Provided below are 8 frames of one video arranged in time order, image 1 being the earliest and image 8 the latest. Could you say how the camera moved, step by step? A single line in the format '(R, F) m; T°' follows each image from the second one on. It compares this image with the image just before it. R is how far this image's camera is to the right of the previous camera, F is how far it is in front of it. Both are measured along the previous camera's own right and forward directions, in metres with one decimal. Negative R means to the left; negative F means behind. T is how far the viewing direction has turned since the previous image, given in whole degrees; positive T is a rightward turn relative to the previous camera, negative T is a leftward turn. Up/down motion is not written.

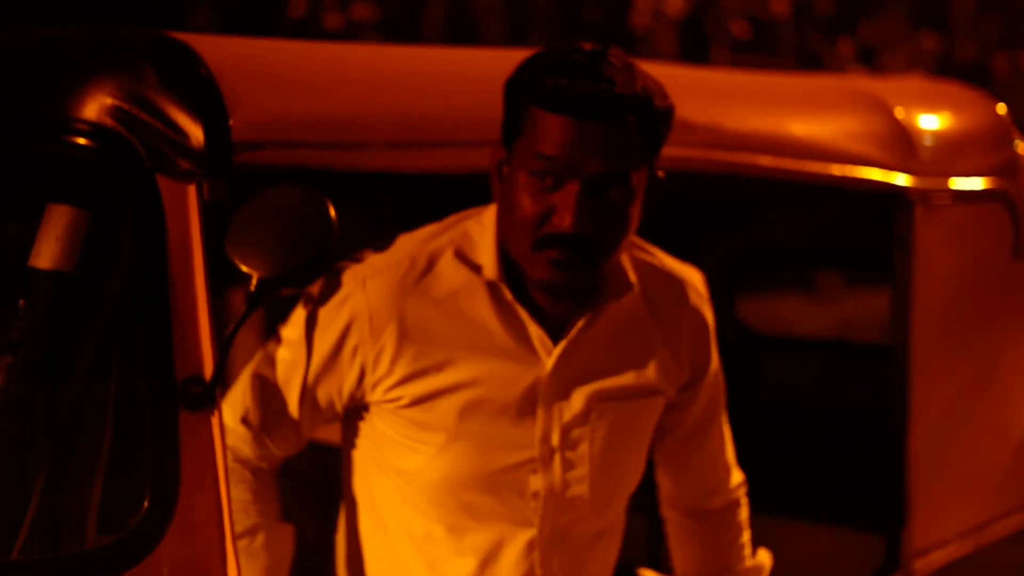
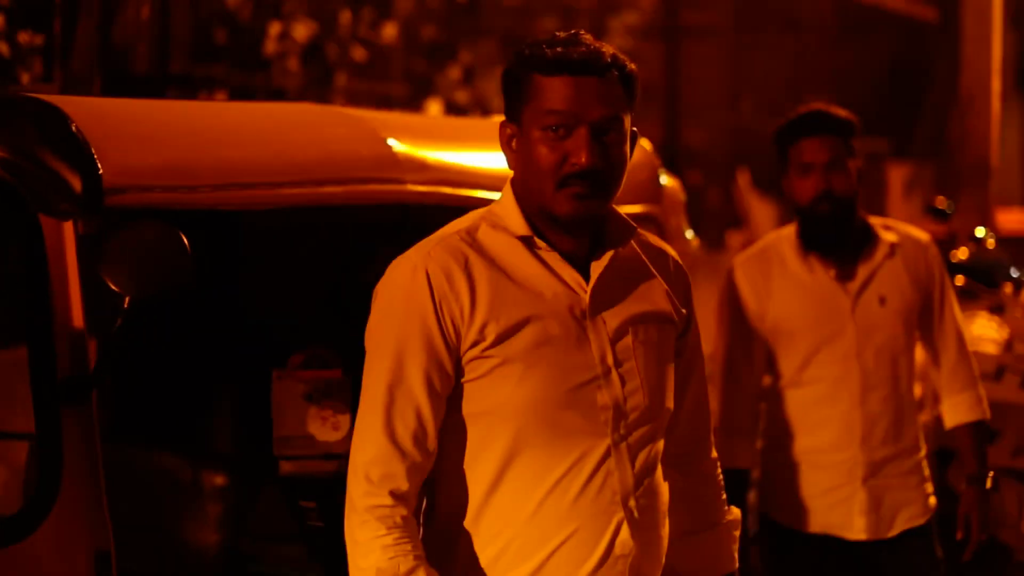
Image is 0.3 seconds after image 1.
(-0.4, -0.6) m; +12°
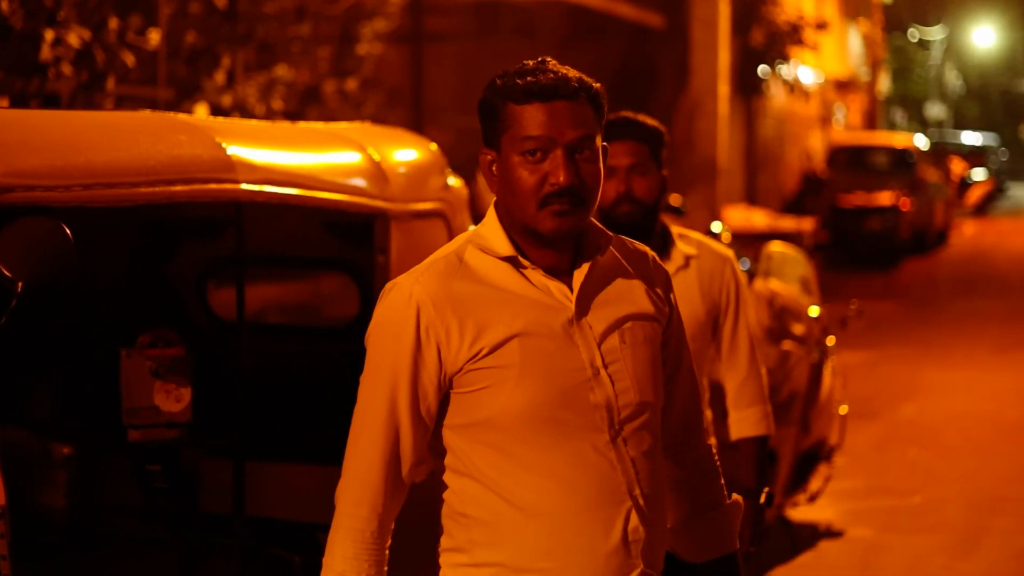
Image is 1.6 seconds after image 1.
(-0.2, -0.5) m; +7°
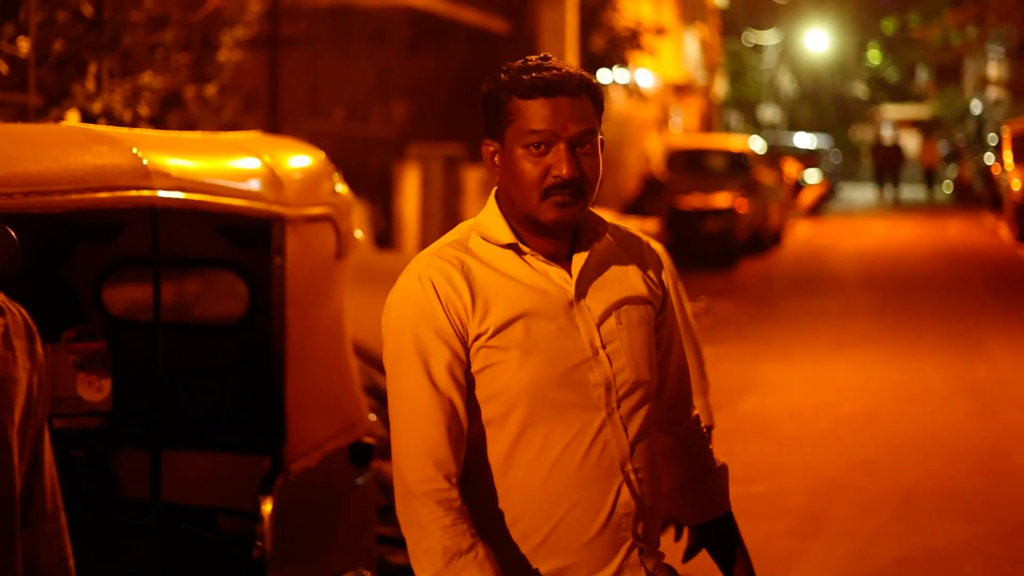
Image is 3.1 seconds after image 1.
(-0.1, -0.4) m; +4°
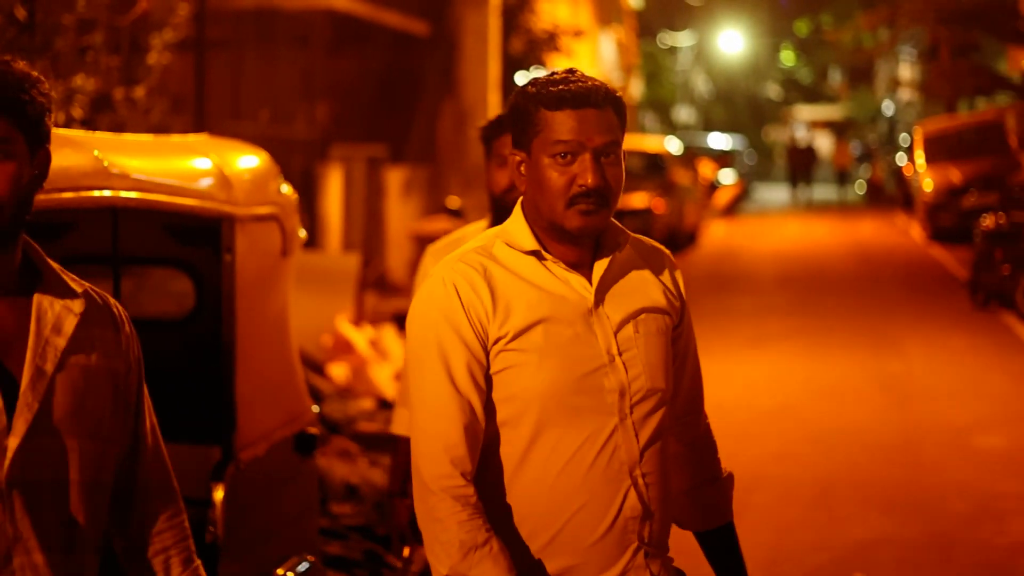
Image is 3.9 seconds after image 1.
(-0.1, -0.2) m; +2°
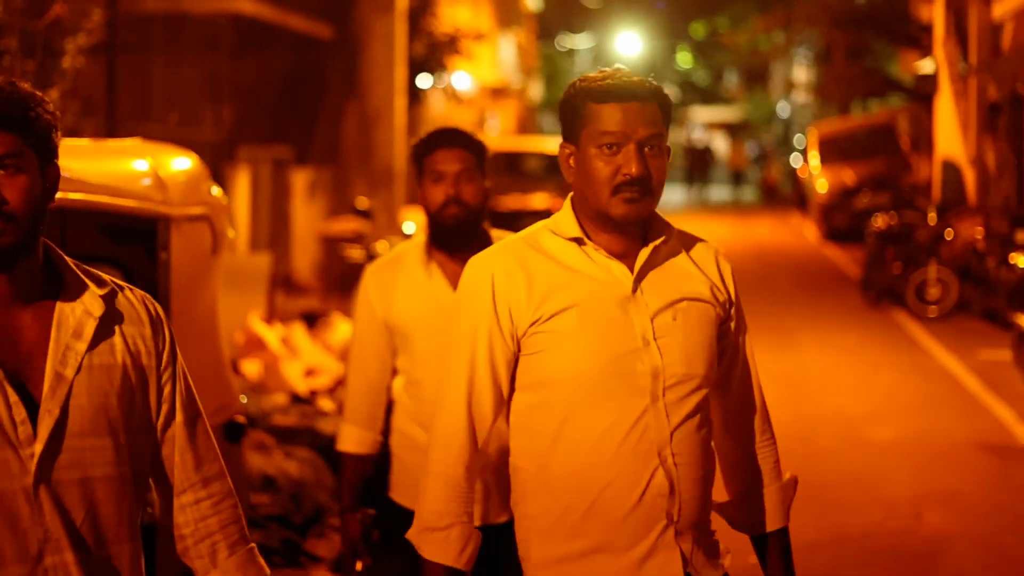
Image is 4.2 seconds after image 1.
(-0.1, -0.4) m; +3°
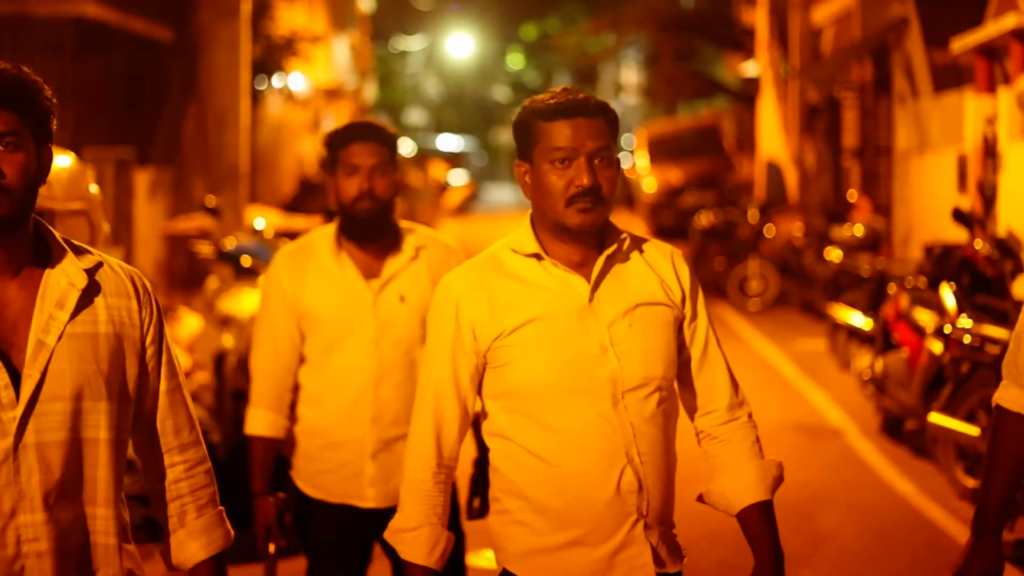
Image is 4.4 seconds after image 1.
(-0.1, -0.6) m; +4°
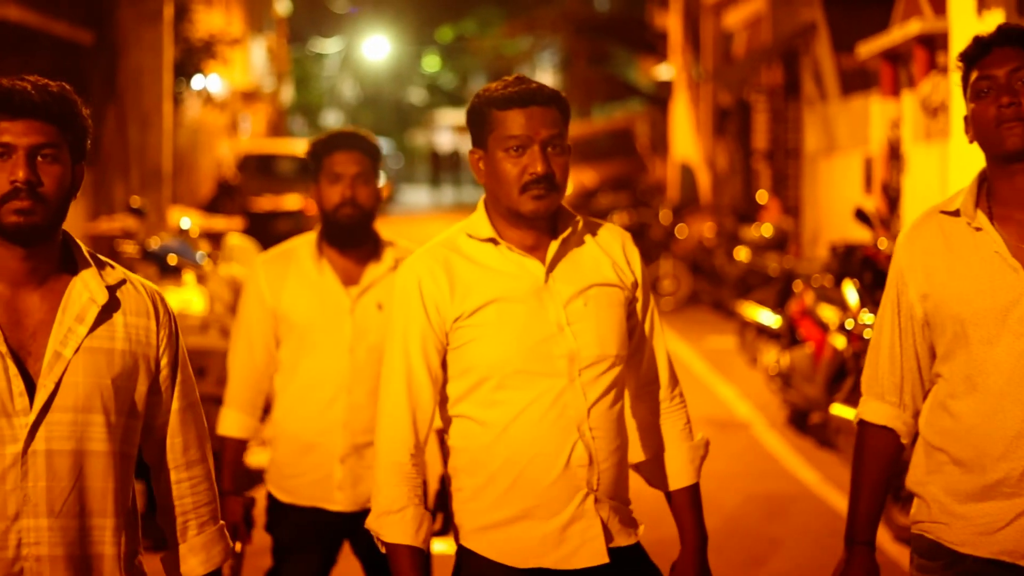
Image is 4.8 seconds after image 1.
(0.0, -0.4) m; +2°
